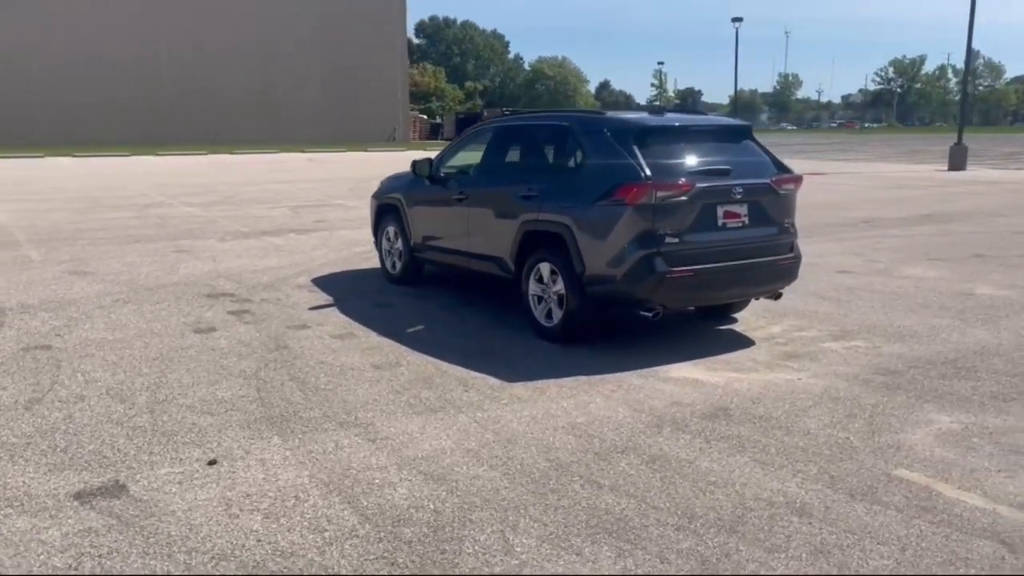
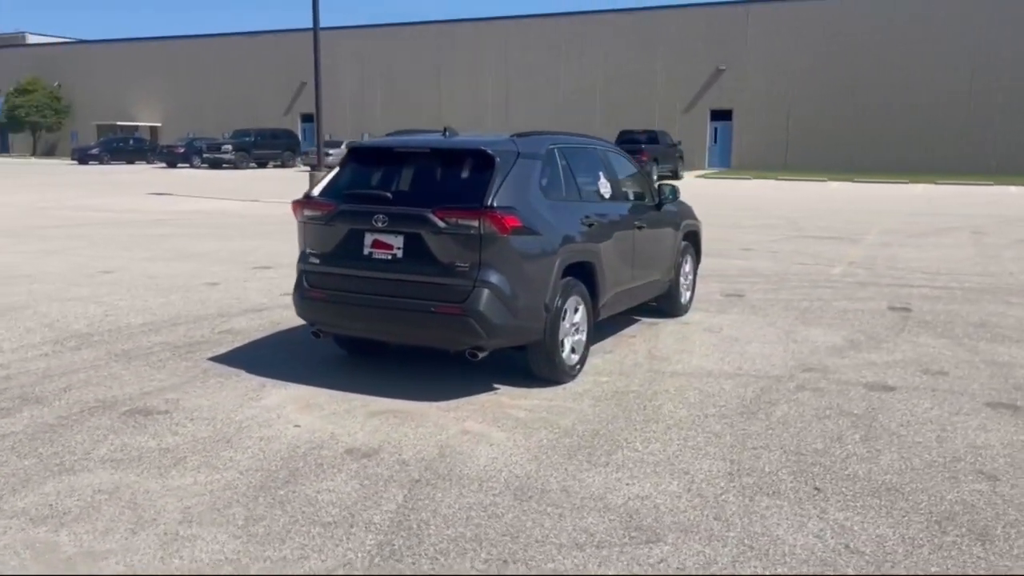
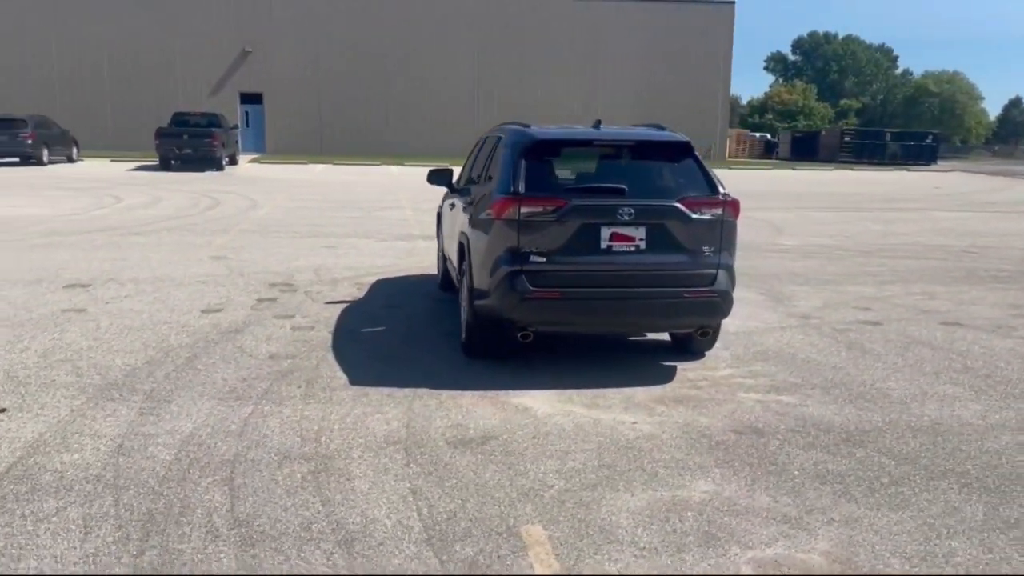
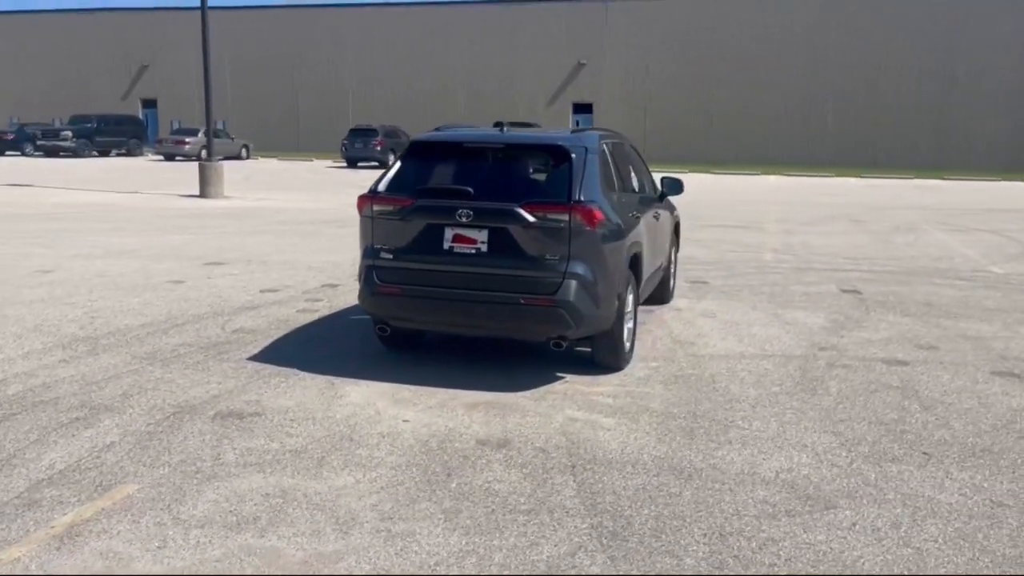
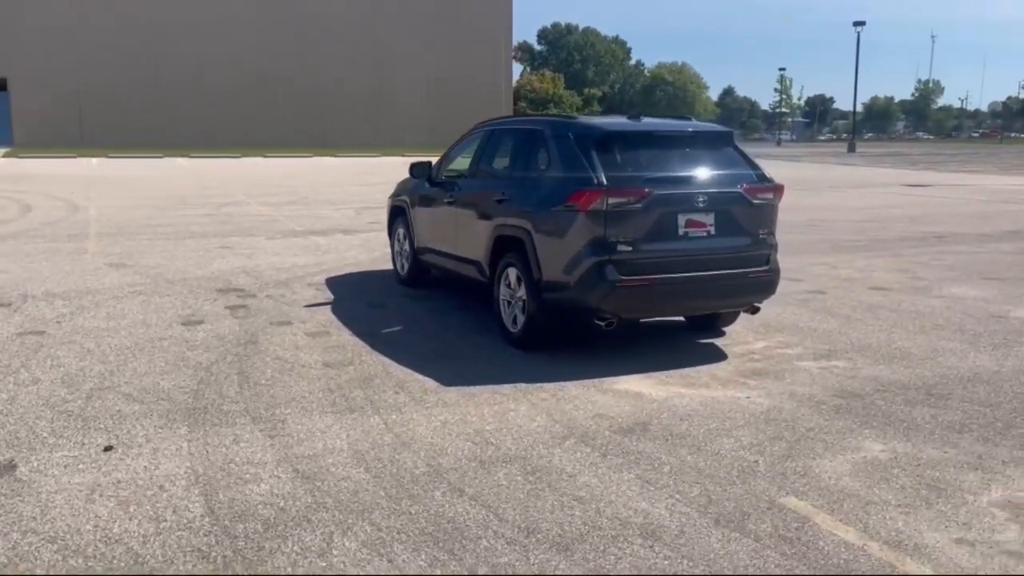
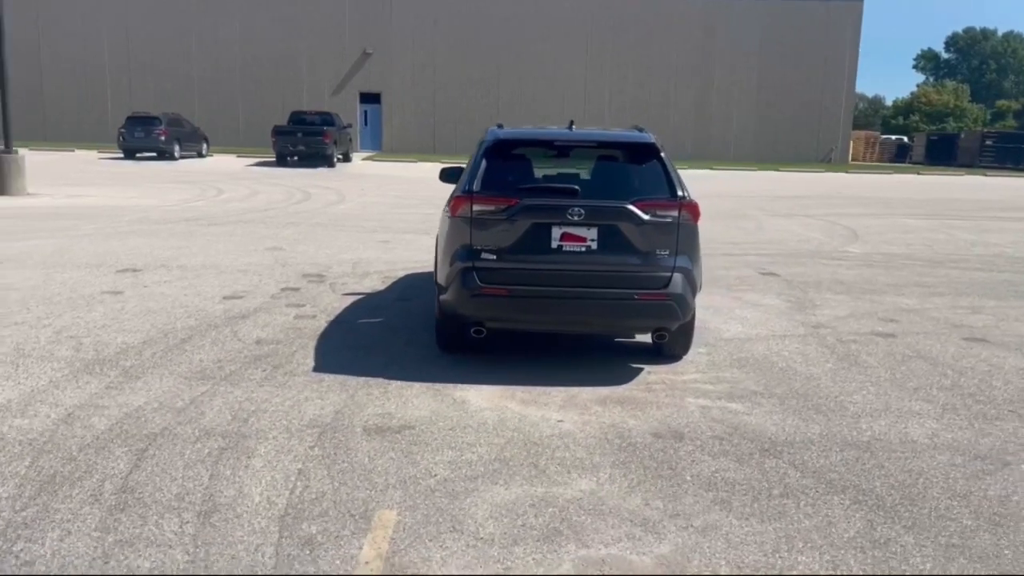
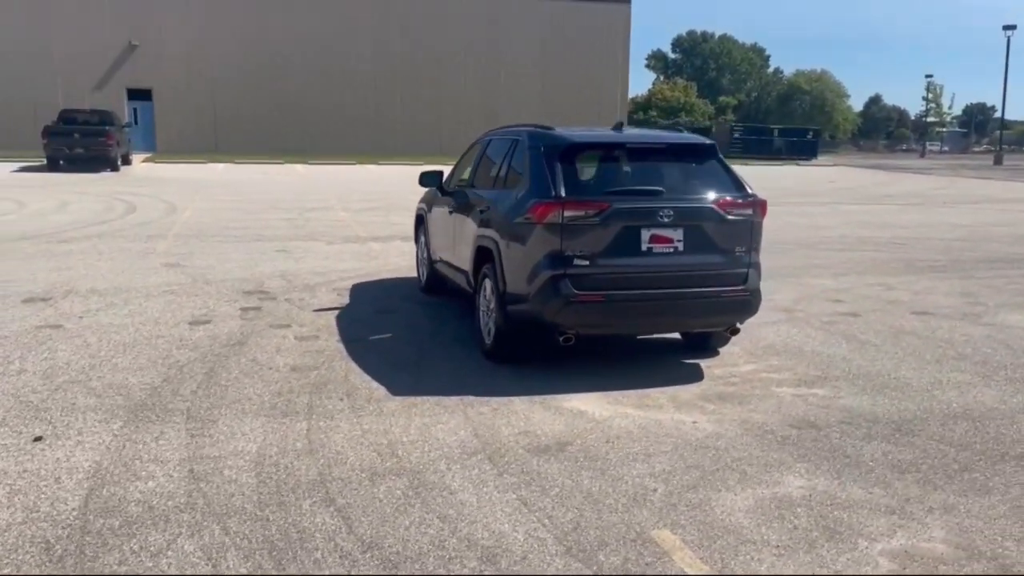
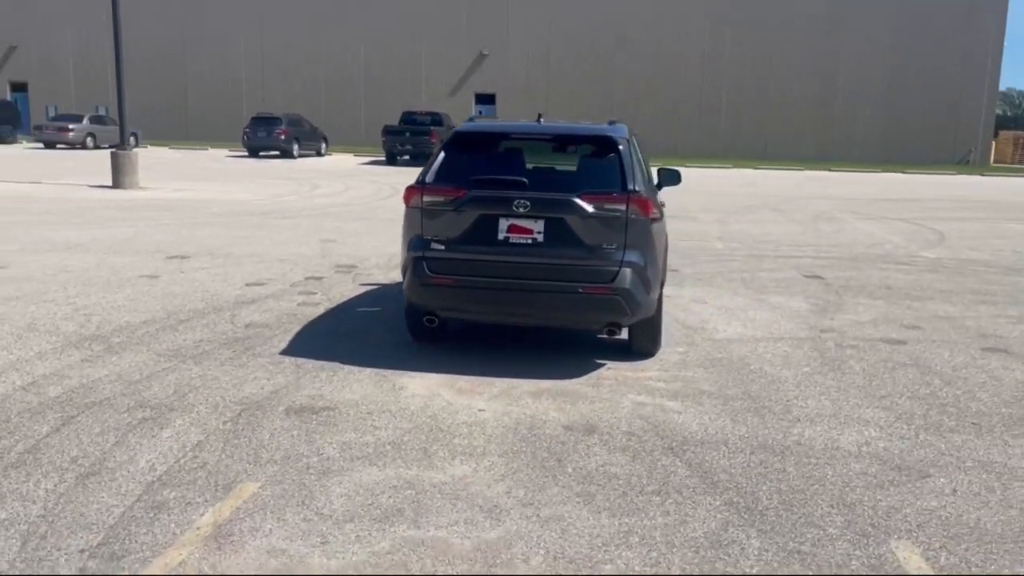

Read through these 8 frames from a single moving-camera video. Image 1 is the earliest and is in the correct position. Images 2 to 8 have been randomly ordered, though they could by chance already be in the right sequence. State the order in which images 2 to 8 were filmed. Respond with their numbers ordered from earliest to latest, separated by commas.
5, 7, 3, 6, 8, 4, 2
